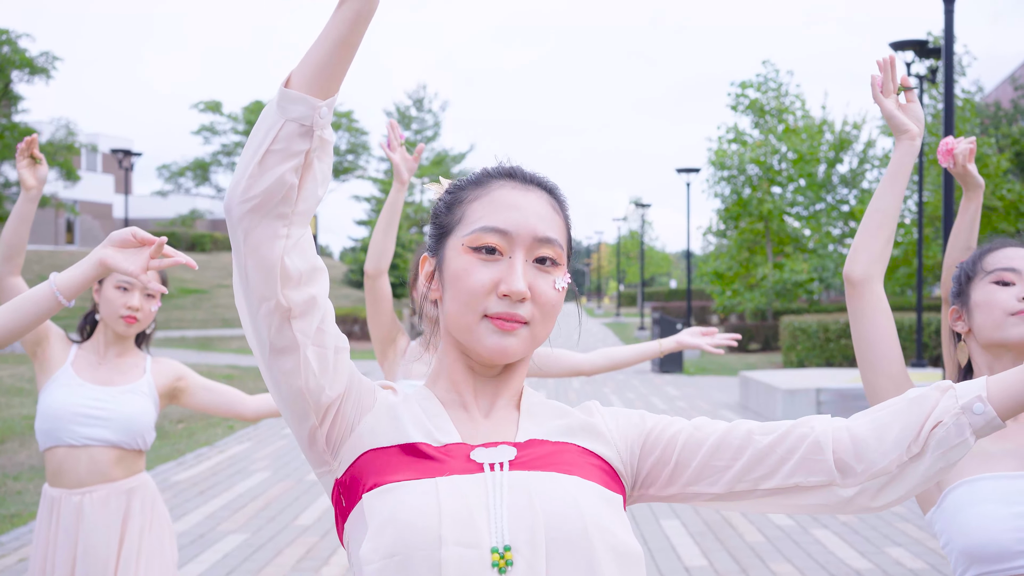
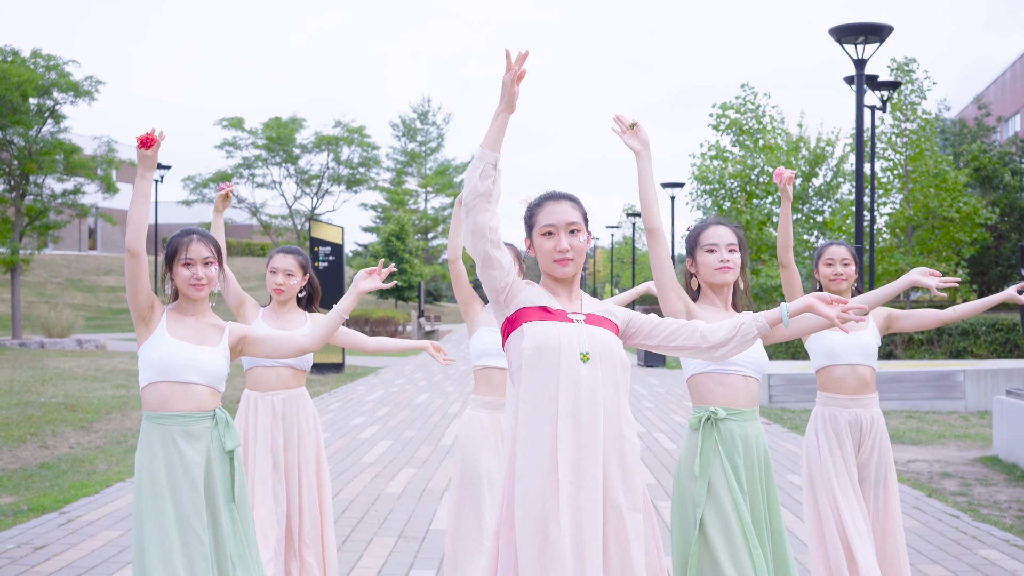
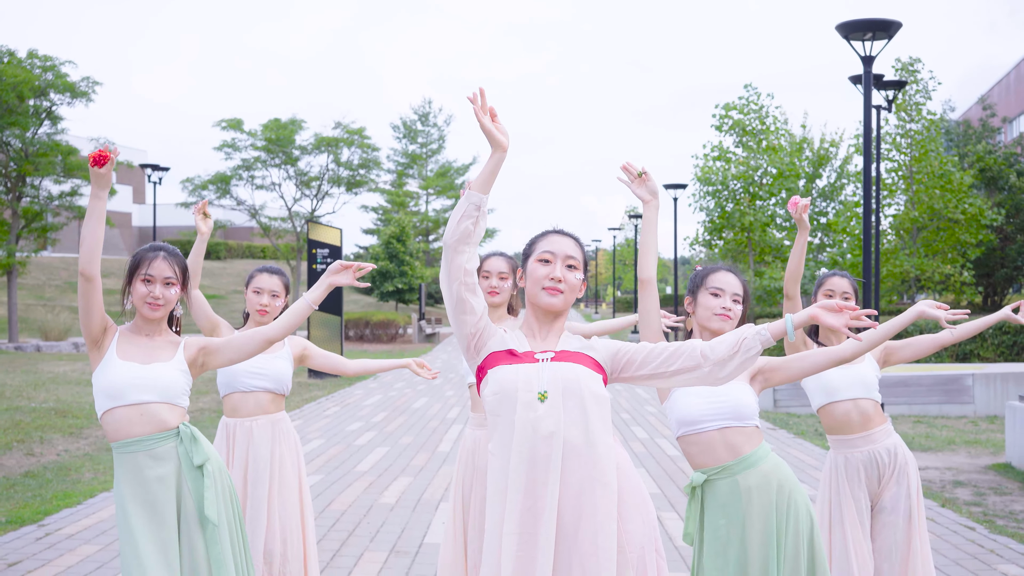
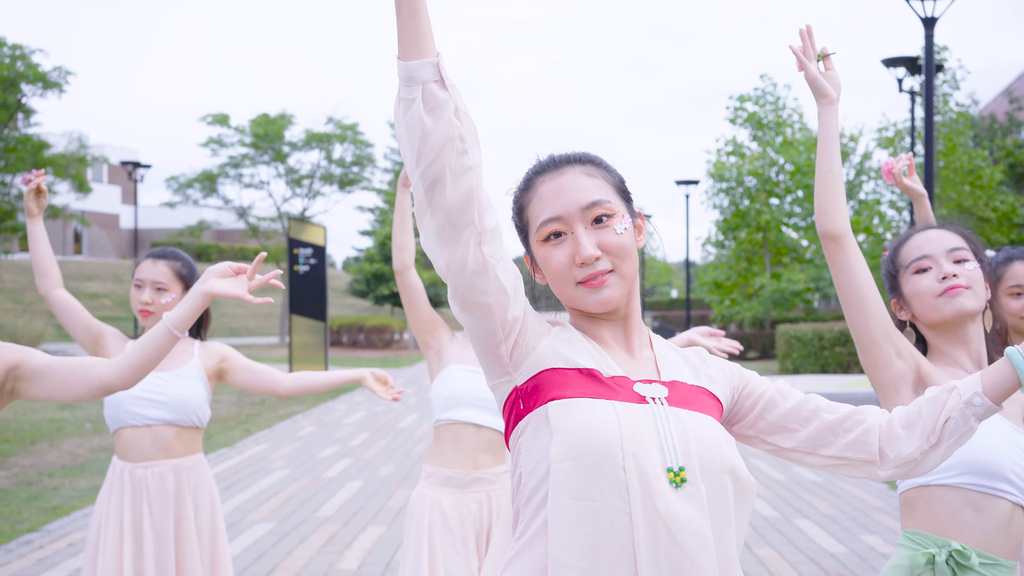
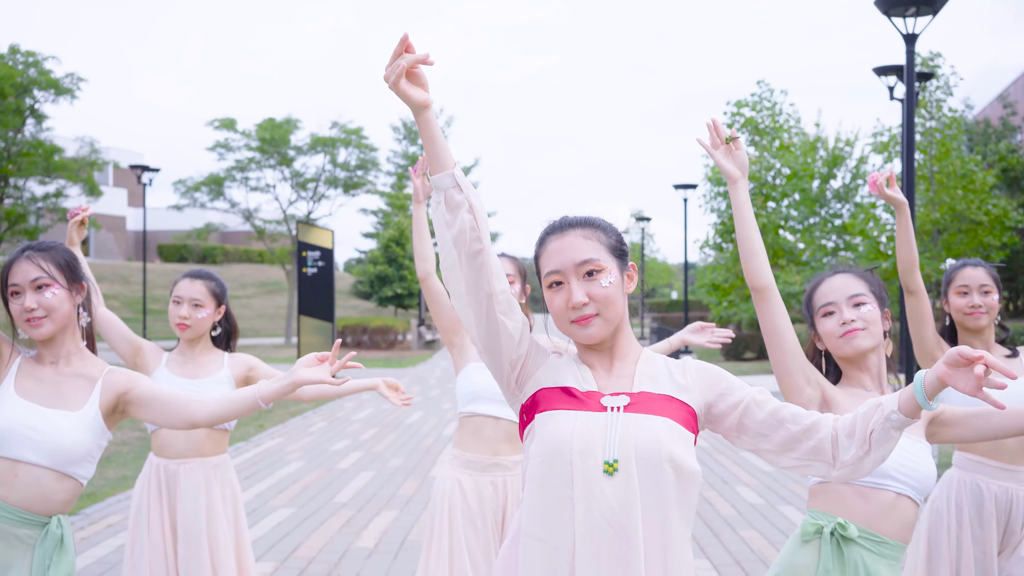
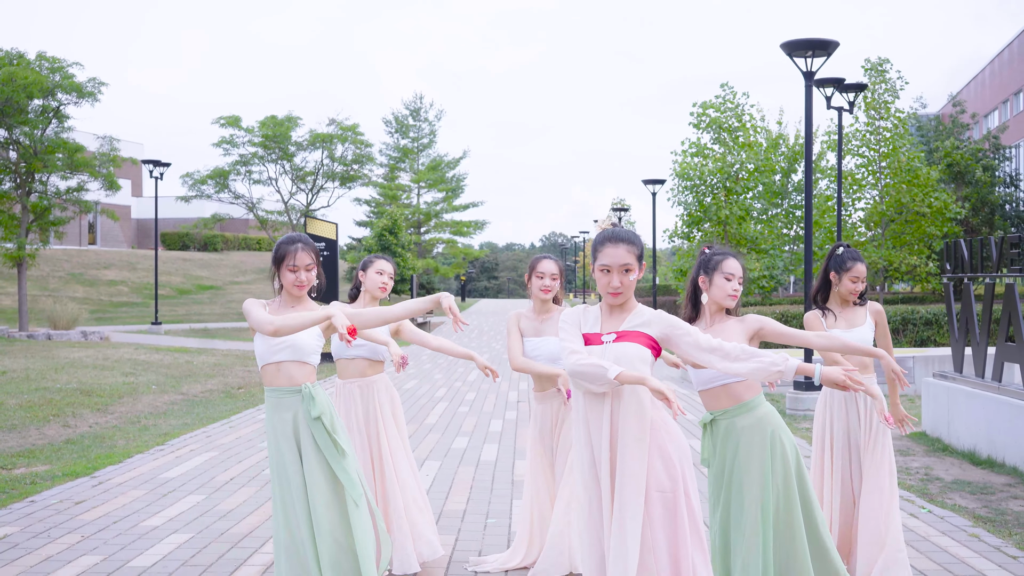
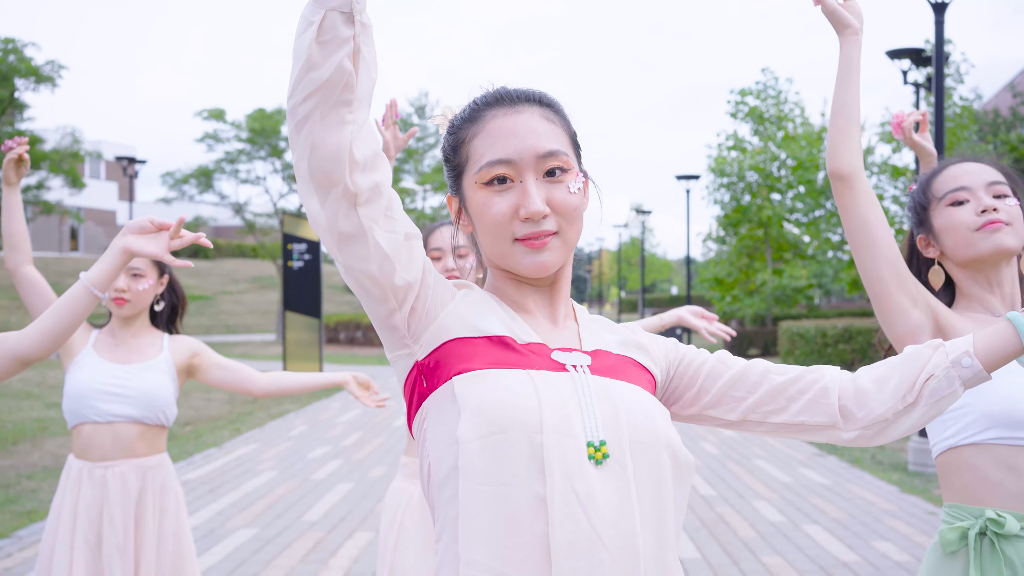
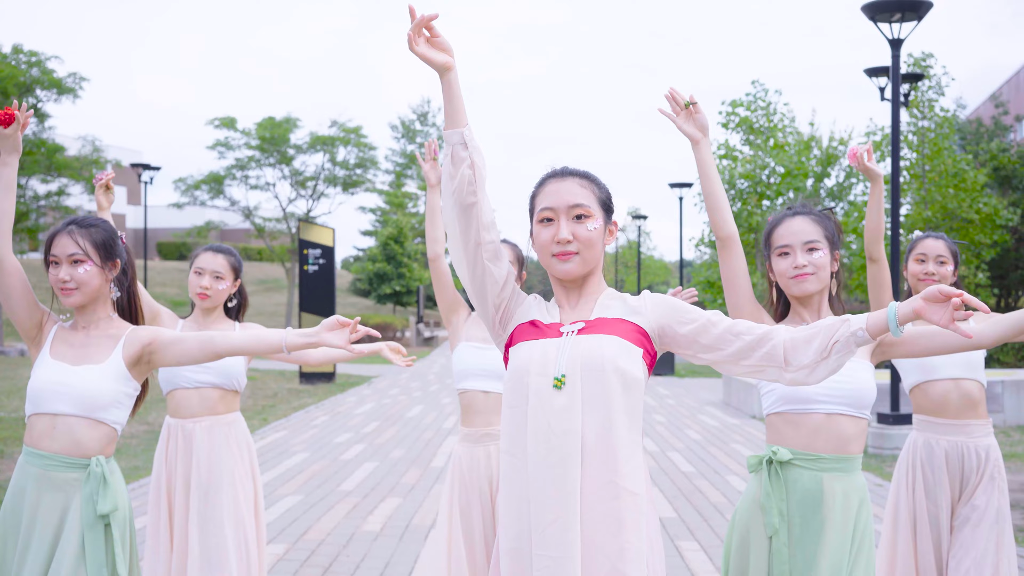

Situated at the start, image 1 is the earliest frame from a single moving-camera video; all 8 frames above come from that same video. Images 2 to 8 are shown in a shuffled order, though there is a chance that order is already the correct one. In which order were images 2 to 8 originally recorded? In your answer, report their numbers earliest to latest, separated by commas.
7, 4, 5, 8, 3, 2, 6
